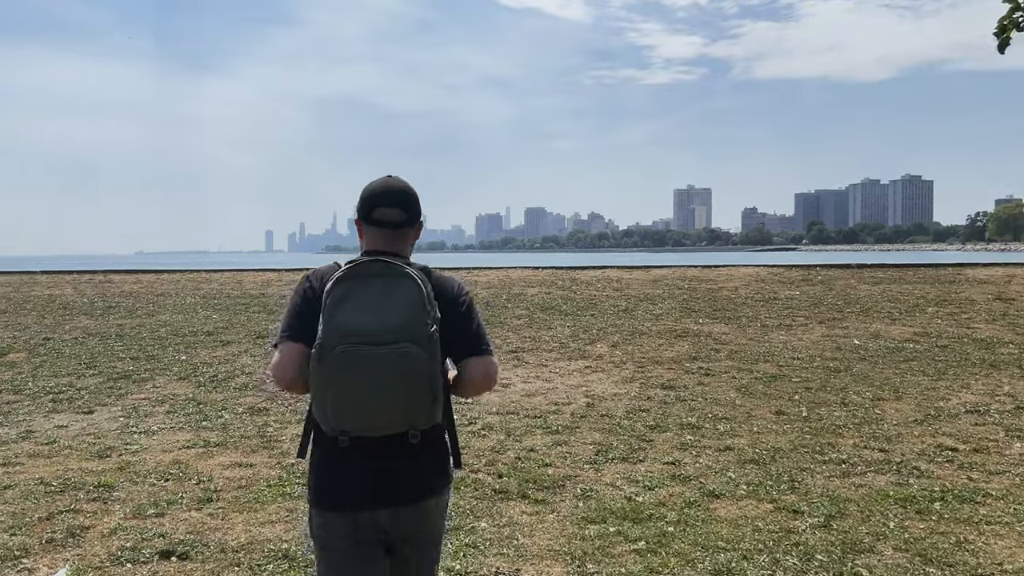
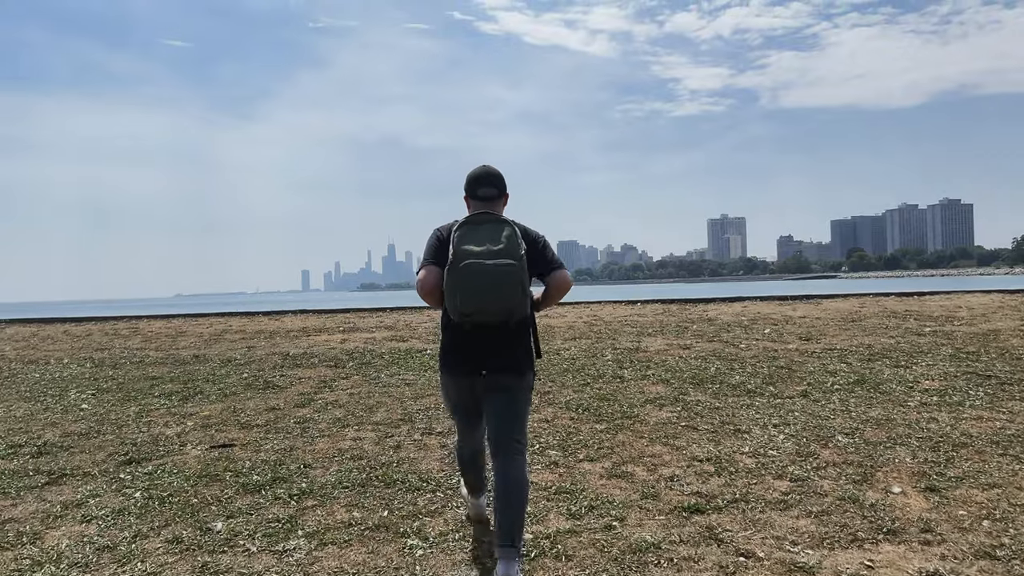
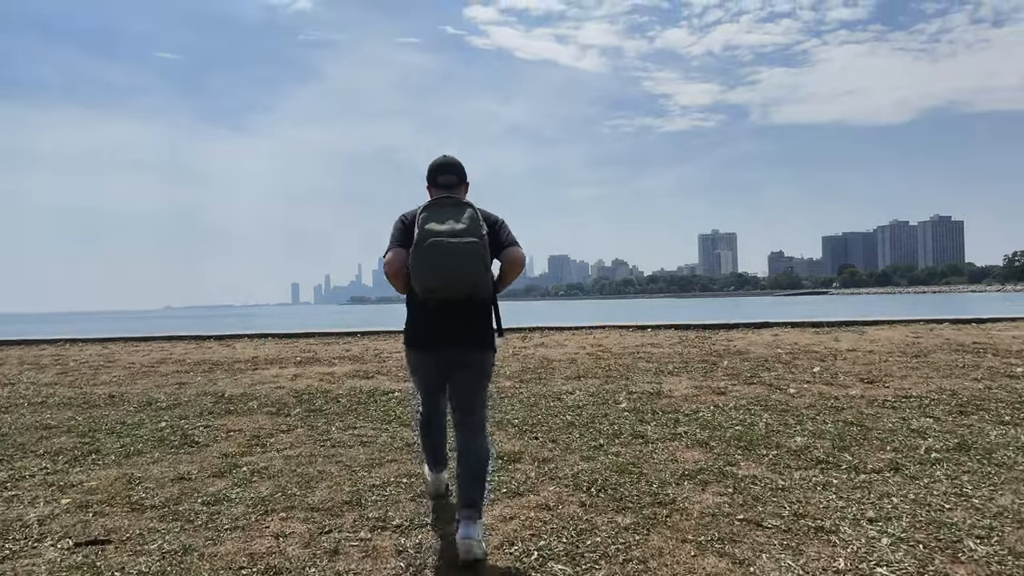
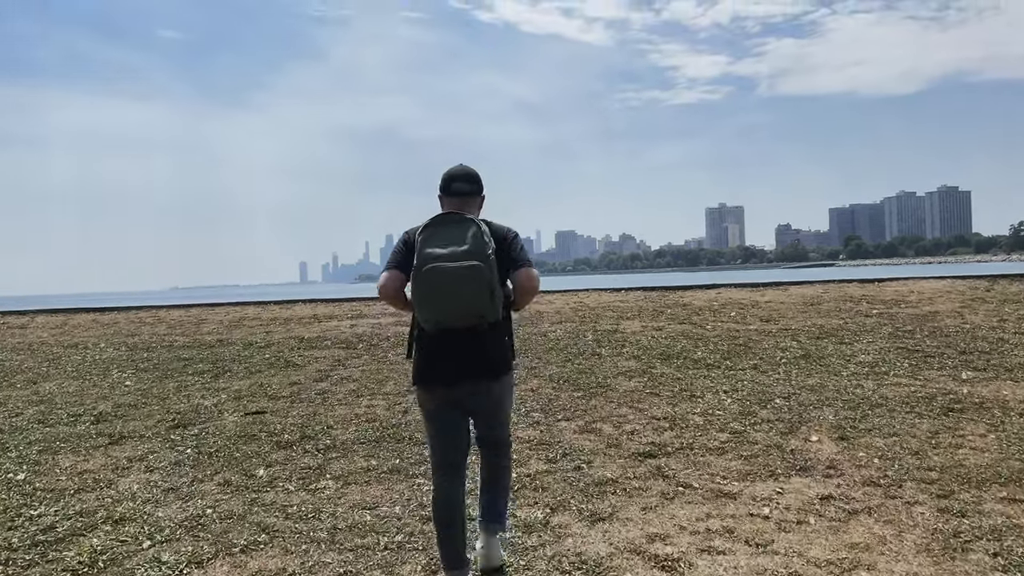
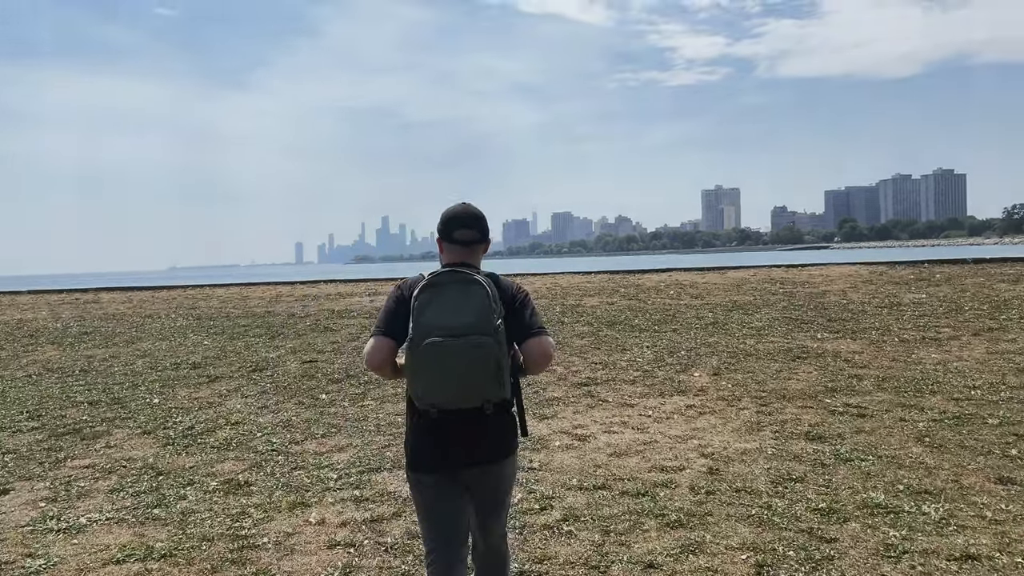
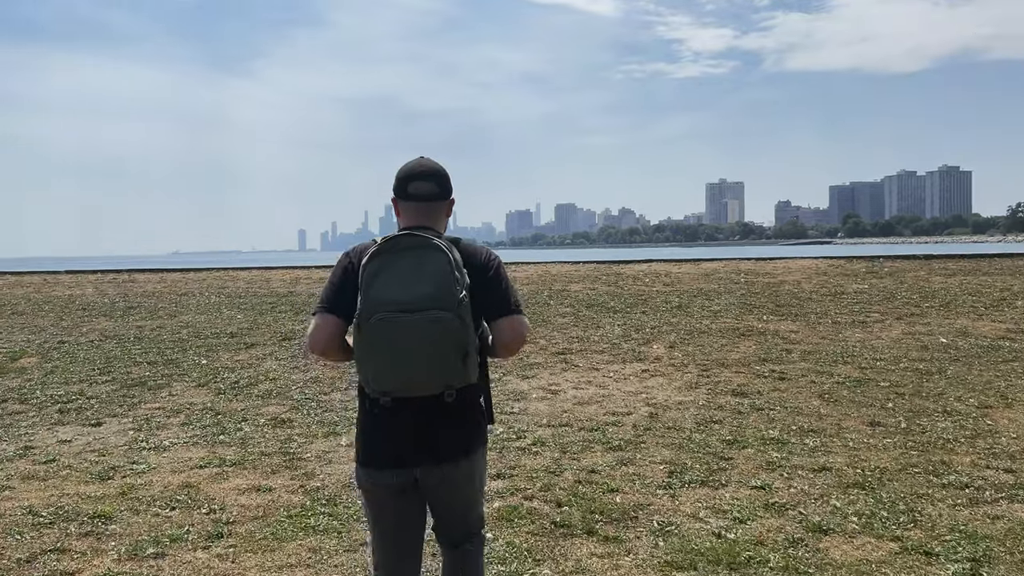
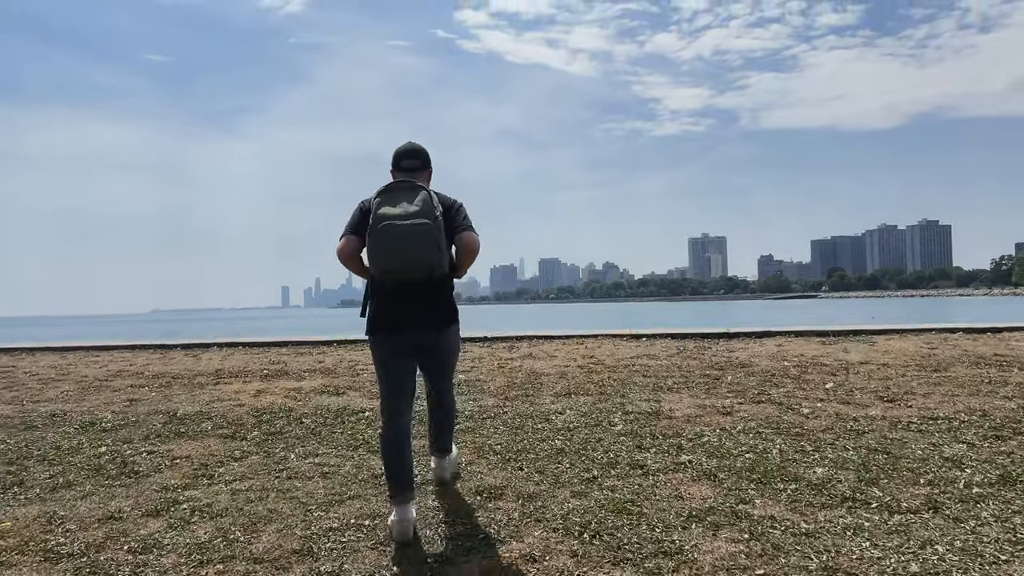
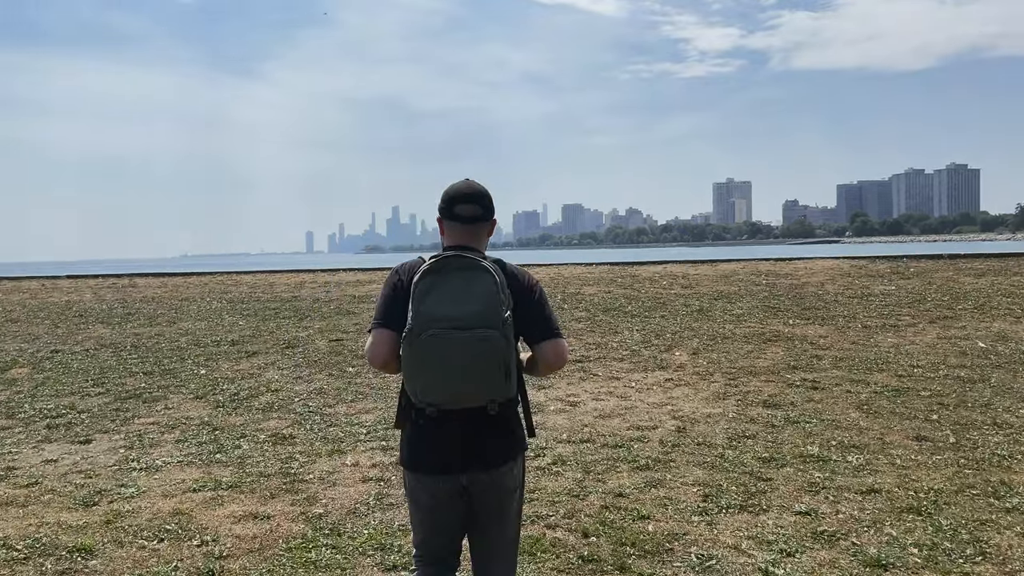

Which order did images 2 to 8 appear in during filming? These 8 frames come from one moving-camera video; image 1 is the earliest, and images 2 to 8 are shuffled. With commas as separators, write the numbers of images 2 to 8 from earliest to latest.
6, 8, 5, 4, 2, 3, 7
